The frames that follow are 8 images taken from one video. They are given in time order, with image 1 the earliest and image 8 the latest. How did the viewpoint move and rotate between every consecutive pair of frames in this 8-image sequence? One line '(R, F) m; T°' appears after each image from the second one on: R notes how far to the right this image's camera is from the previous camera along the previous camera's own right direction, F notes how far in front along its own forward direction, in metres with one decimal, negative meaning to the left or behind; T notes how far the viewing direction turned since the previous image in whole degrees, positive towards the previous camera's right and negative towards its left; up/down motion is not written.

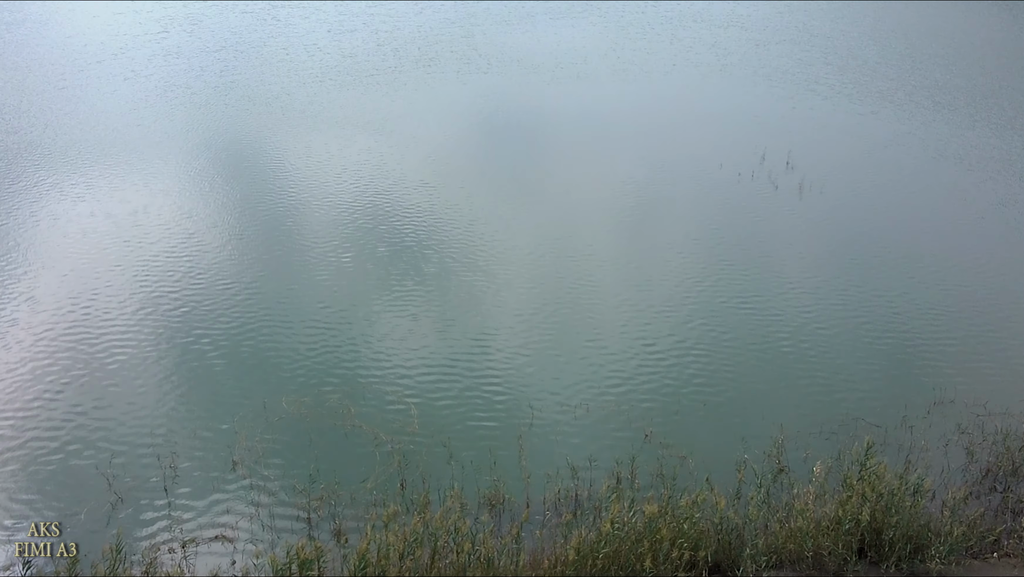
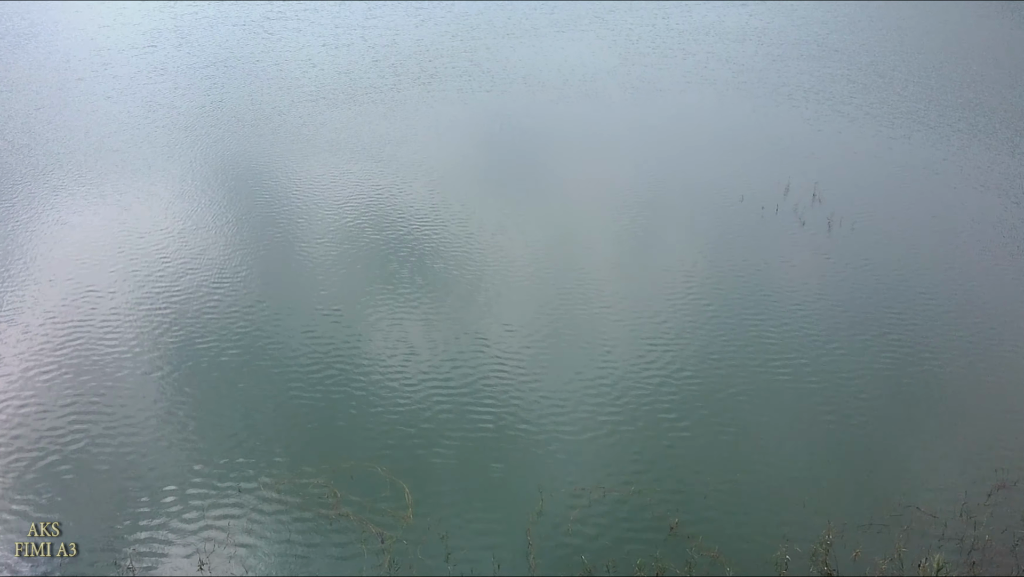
(-0.1, +2.7) m; 0°
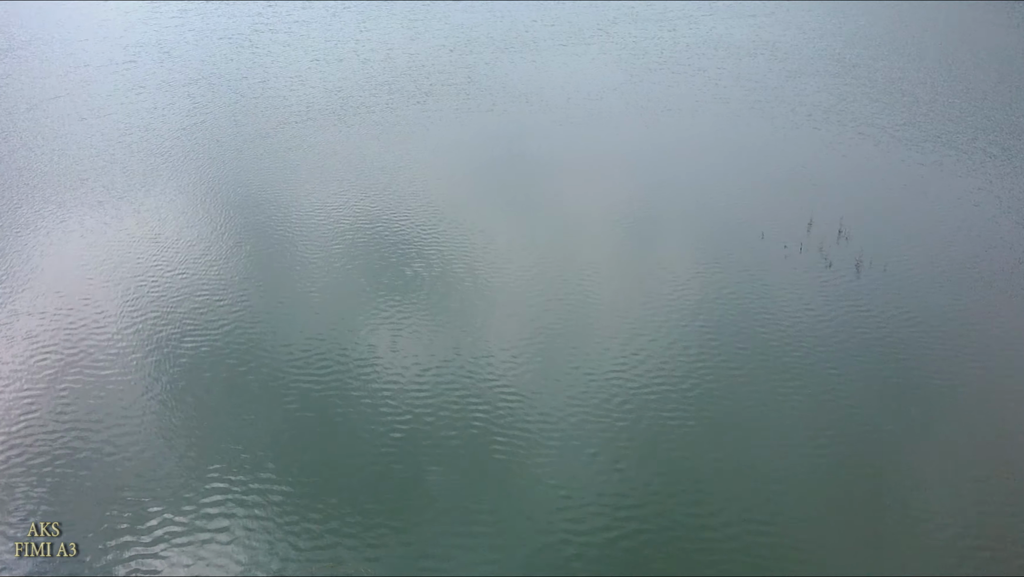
(-0.1, +2.7) m; 0°
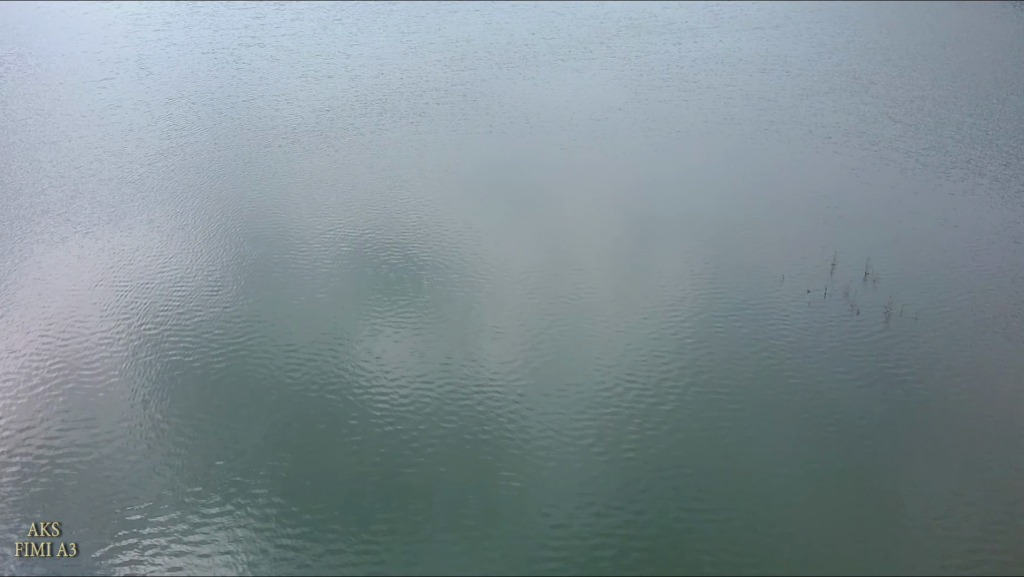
(-0.1, +2.6) m; 0°
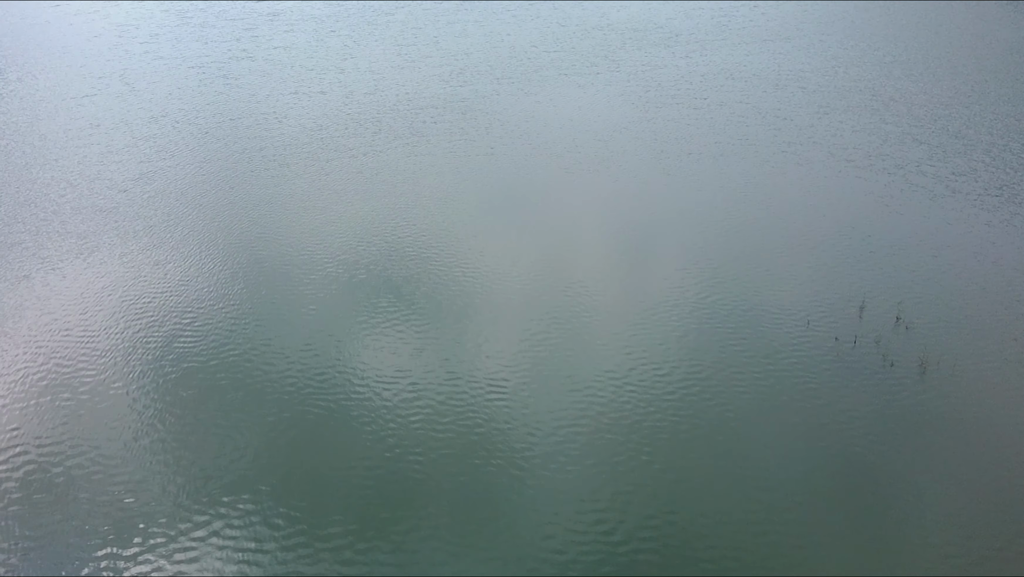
(-0.1, +2.3) m; 0°
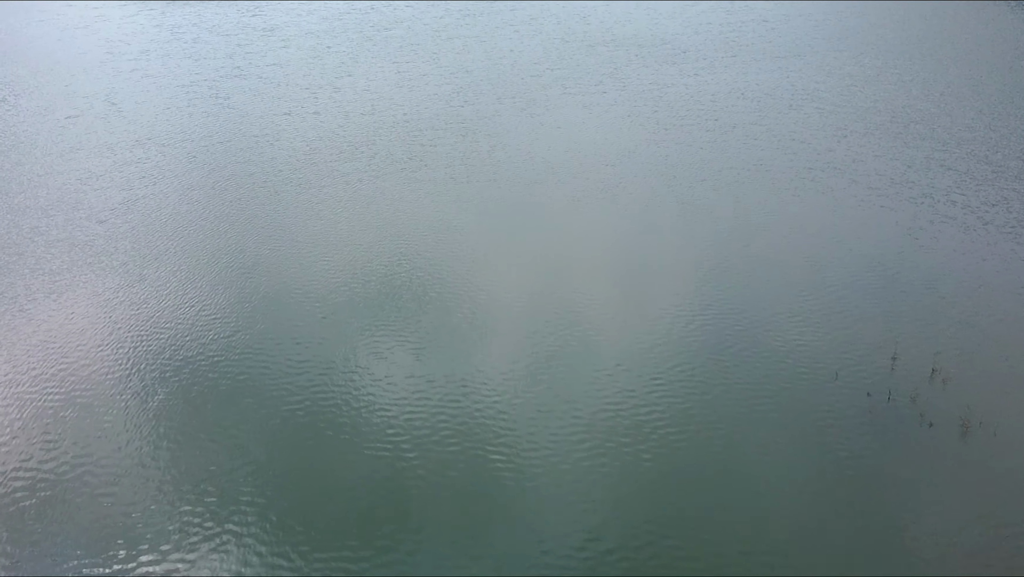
(-0.1, +2.0) m; 0°
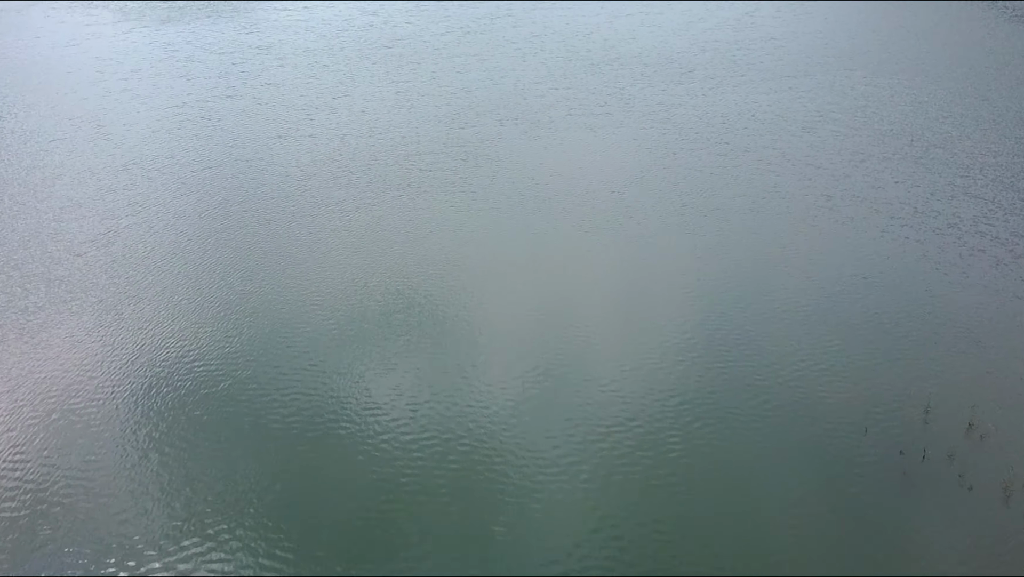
(-0.1, +1.8) m; 0°
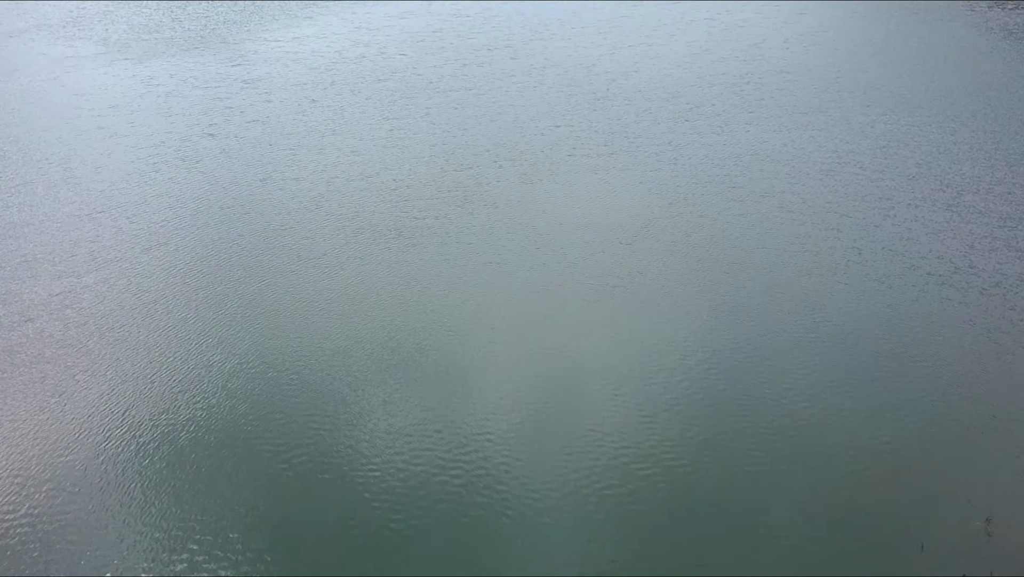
(-0.1, +3.0) m; 0°
